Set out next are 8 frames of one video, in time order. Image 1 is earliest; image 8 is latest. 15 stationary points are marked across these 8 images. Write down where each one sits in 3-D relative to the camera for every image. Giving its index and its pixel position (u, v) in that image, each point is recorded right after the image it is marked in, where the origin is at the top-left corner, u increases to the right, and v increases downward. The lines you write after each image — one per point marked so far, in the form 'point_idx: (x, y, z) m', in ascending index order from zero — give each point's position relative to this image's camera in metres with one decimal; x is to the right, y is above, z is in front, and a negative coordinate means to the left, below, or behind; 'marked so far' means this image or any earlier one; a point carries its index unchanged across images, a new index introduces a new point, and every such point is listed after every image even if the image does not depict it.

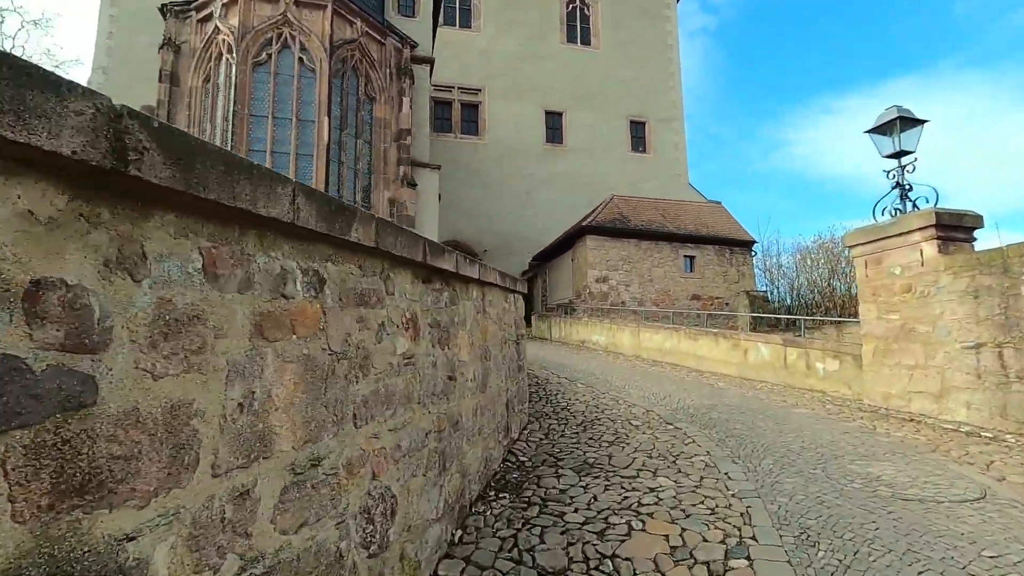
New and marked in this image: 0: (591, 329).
0: (+1.7, -0.9, +11.5) m
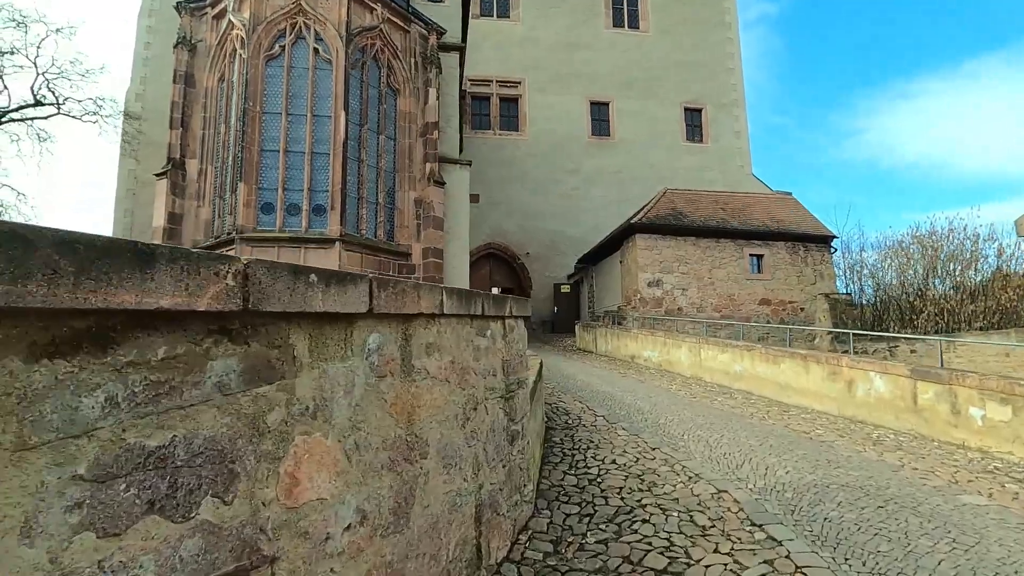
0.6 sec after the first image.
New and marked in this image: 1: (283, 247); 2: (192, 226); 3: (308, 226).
0: (+2.4, -1.1, +9.9) m
1: (-4.2, +0.8, +9.8) m
2: (-6.4, +1.2, +10.7) m
3: (-3.8, +1.1, +10.0) m
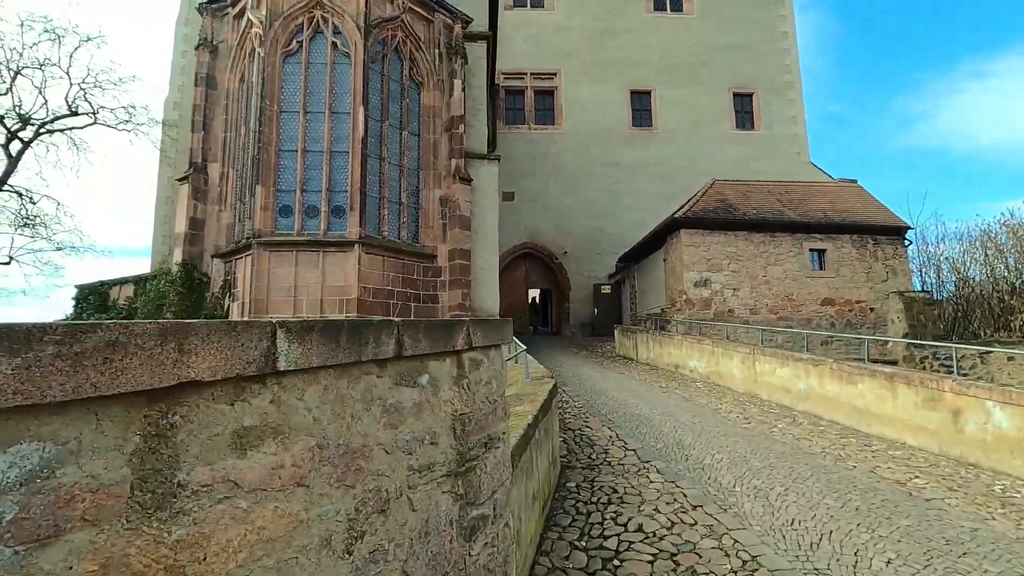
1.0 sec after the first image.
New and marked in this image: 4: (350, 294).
0: (+2.9, -1.1, +8.9) m
1: (-3.7, +0.7, +9.4) m
2: (-5.8, +1.1, +10.5) m
3: (-3.3, +1.0, +9.5) m
4: (-2.8, -0.1, +9.3) m
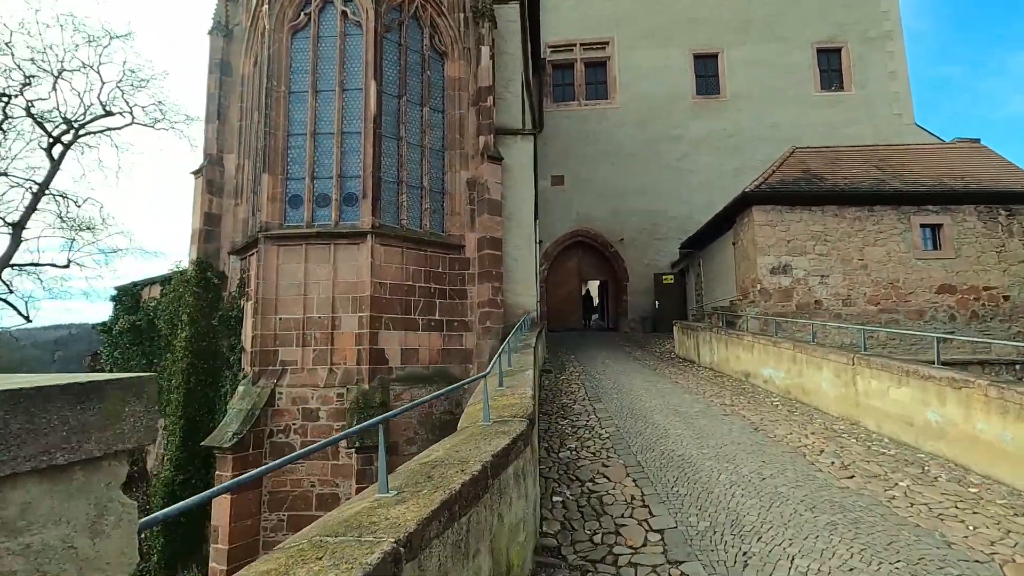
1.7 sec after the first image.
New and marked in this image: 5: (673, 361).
0: (+3.3, -0.9, +7.2) m
1: (-3.2, +0.7, +8.5) m
2: (-5.2, +1.1, +9.8) m
3: (-2.8, +1.1, +8.6) m
4: (-2.3, 0.0, +8.3) m
5: (+2.7, -1.2, +9.0) m
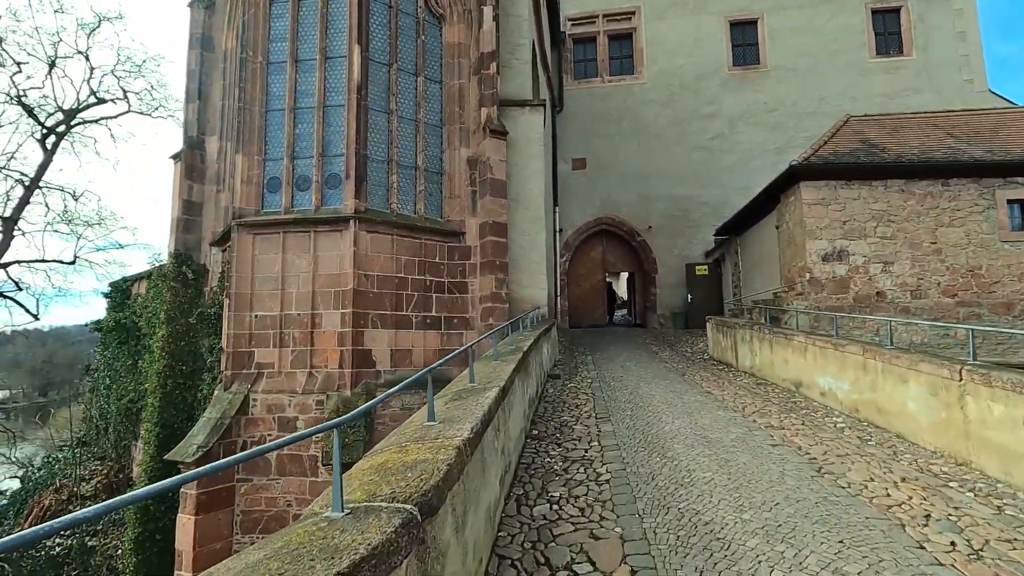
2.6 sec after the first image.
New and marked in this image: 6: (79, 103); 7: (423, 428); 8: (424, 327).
0: (+3.3, -0.8, +5.9) m
1: (-3.1, +0.8, +7.6) m
2: (-5.0, +1.2, +9.0) m
3: (-2.7, +1.2, +7.6) m
4: (-2.3, +0.1, +7.3) m
5: (+2.8, -1.1, +7.7) m
6: (-9.9, +4.2, +12.2) m
7: (-0.4, -0.6, +2.1) m
8: (-1.3, -0.6, +8.0) m
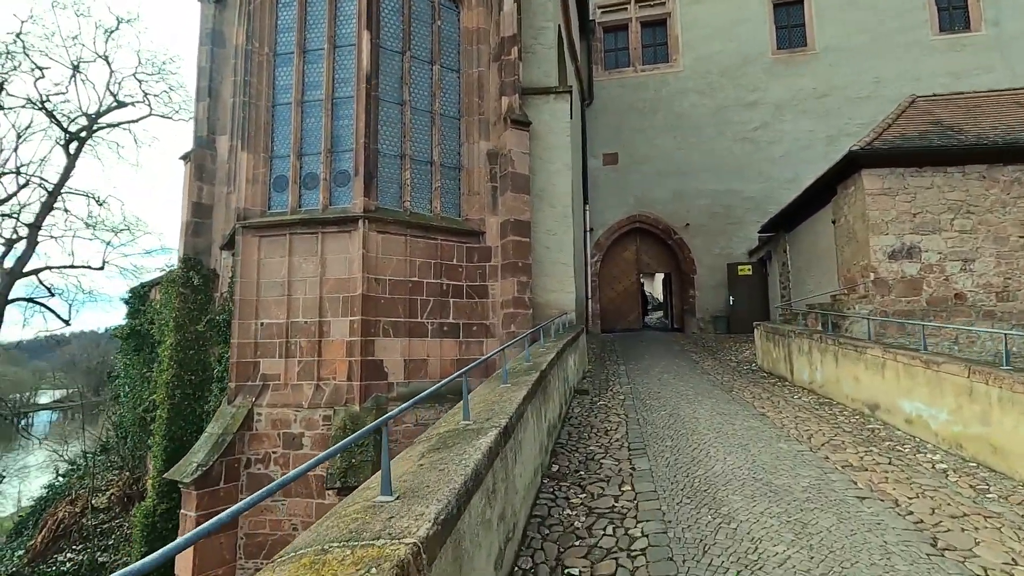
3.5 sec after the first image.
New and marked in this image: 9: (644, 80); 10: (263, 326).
0: (+3.5, -0.8, +5.0) m
1: (-2.8, +0.7, +7.0) m
2: (-4.6, +1.1, +8.6) m
3: (-2.4, +1.1, +7.1) m
4: (-2.0, 0.0, +6.8) m
5: (+3.1, -1.1, +6.9) m
6: (-9.3, +4.1, +12.1) m
7: (-0.4, -0.6, +1.5) m
8: (-1.0, -0.7, +7.3) m
9: (+3.5, +5.6, +14.3) m
10: (-3.2, -0.5, +7.0) m
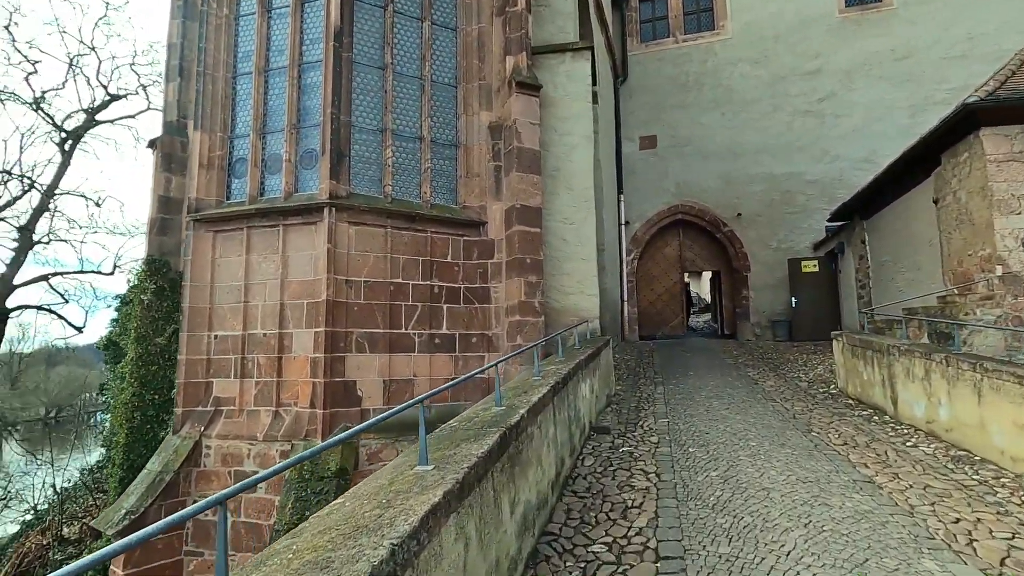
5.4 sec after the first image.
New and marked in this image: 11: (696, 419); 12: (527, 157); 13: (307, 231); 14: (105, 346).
0: (+3.4, -0.8, +3.2) m
1: (-2.8, +0.7, +5.8) m
2: (-4.5, +1.0, +7.5) m
3: (-2.4, +1.1, +5.8) m
4: (-1.9, -0.1, +5.5) m
5: (+3.1, -1.1, +5.1) m
6: (-8.8, +4.0, +11.4) m
7: (-0.8, -0.6, +0.1) m
8: (-0.9, -0.7, +6.0) m
9: (+4.1, +5.5, +12.6) m
10: (-3.2, -0.5, +5.8) m
11: (+1.6, -1.2, +4.7) m
12: (+0.2, +1.5, +6.3) m
13: (-2.2, +0.6, +5.7) m
14: (-6.7, -0.9, +8.9) m
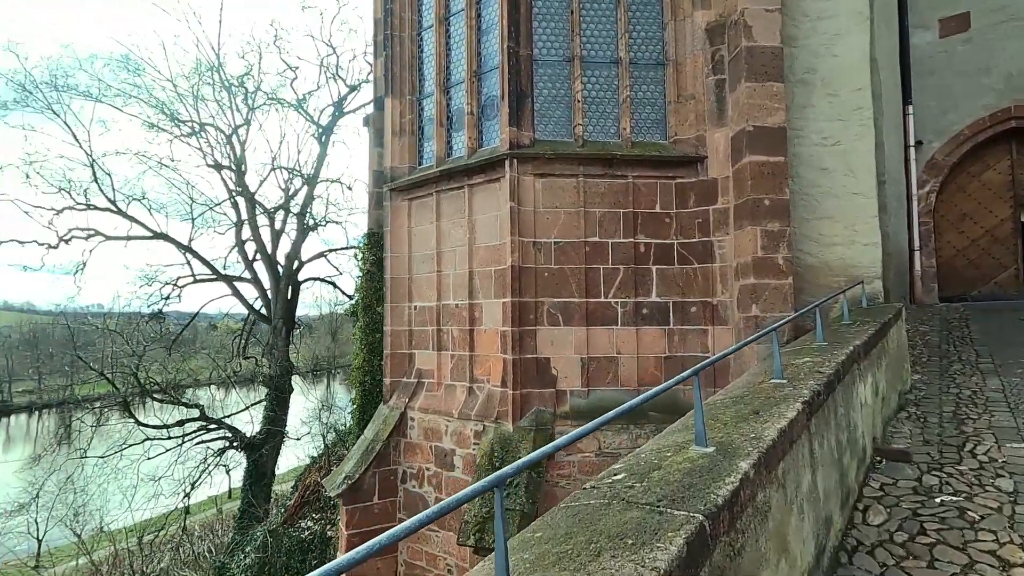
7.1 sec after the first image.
0: (+3.9, -0.5, +0.7) m
1: (-0.7, +1.0, +5.5) m
2: (-1.6, +1.5, +7.7) m
3: (-0.4, +1.4, +5.3) m
4: (0.0, +0.3, +4.8) m
5: (+4.5, -0.7, +2.5) m
6: (-4.1, +4.6, +12.8) m
7: (-1.2, -0.7, -0.5) m
8: (+1.1, -0.3, +4.9) m
9: (+8.1, +6.5, +8.4) m
10: (-1.0, -0.2, +5.7) m
11: (+2.9, -0.8, +2.7) m
12: (+2.2, +2.0, +4.6) m
13: (-0.2, +0.9, +5.1) m
14: (-2.9, -0.4, +10.0) m
